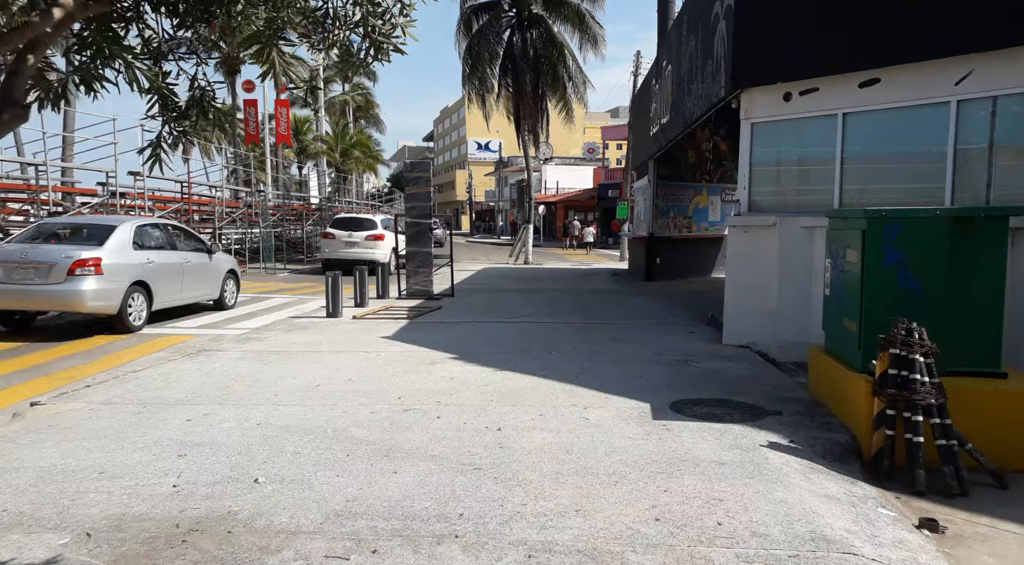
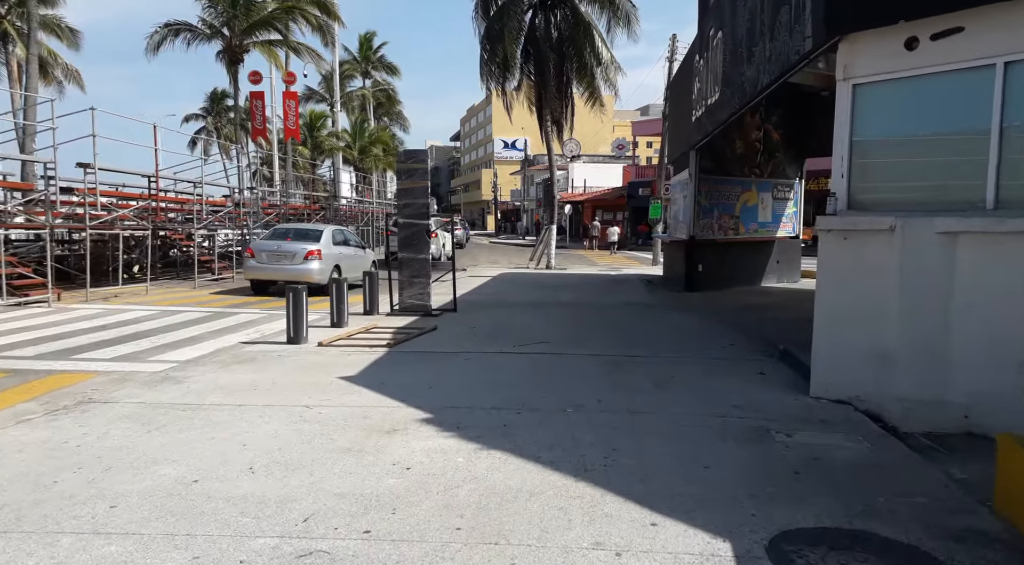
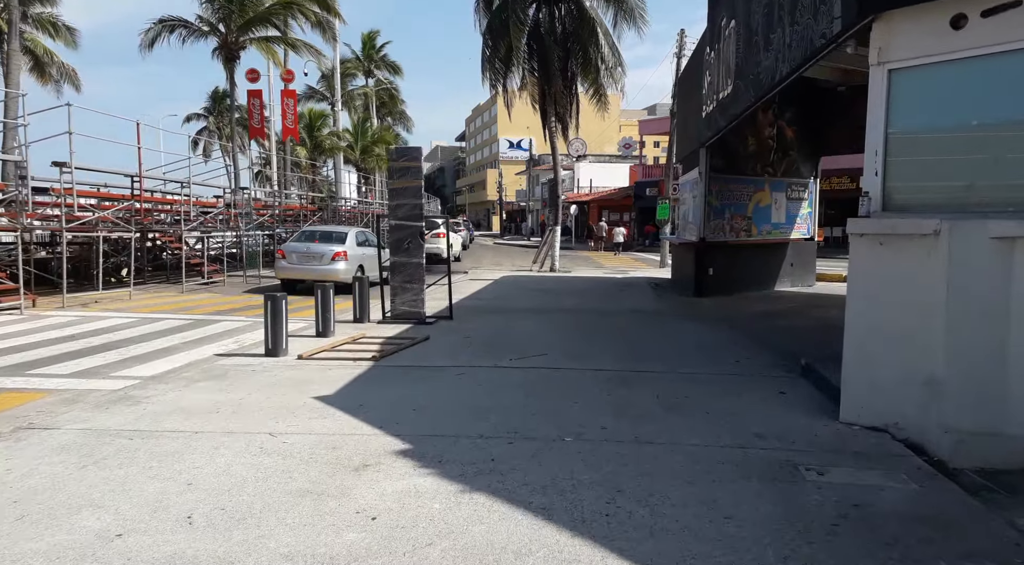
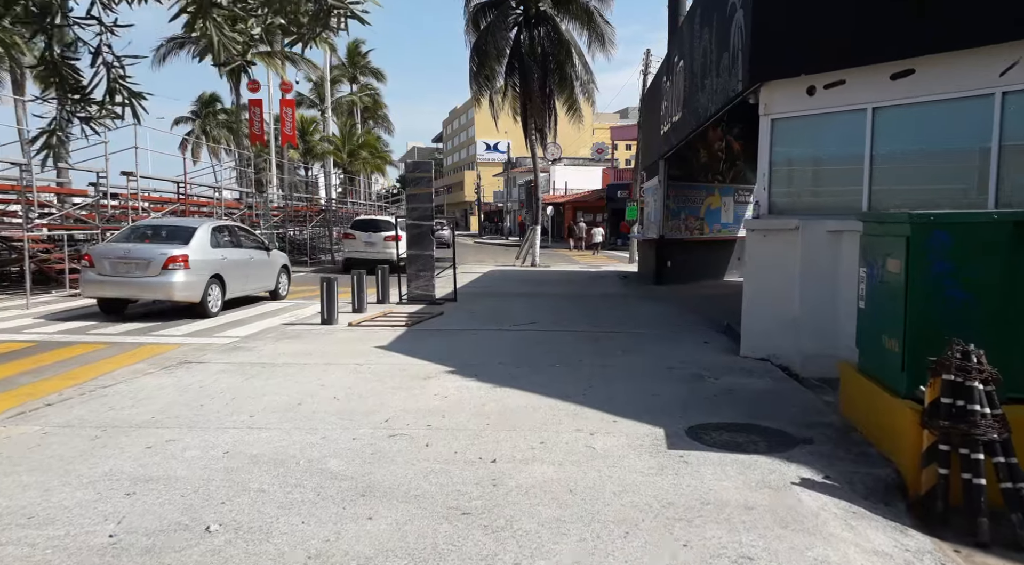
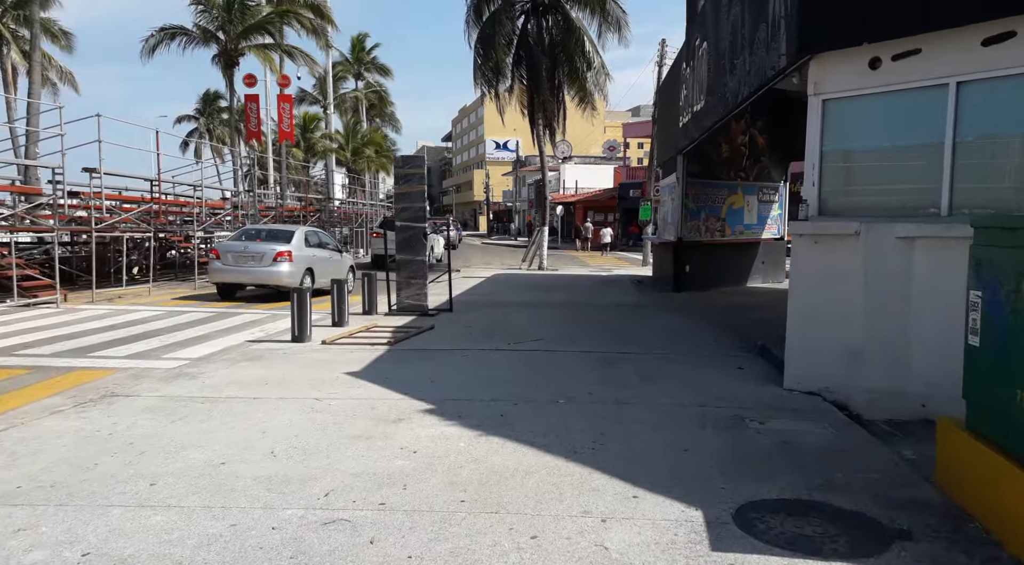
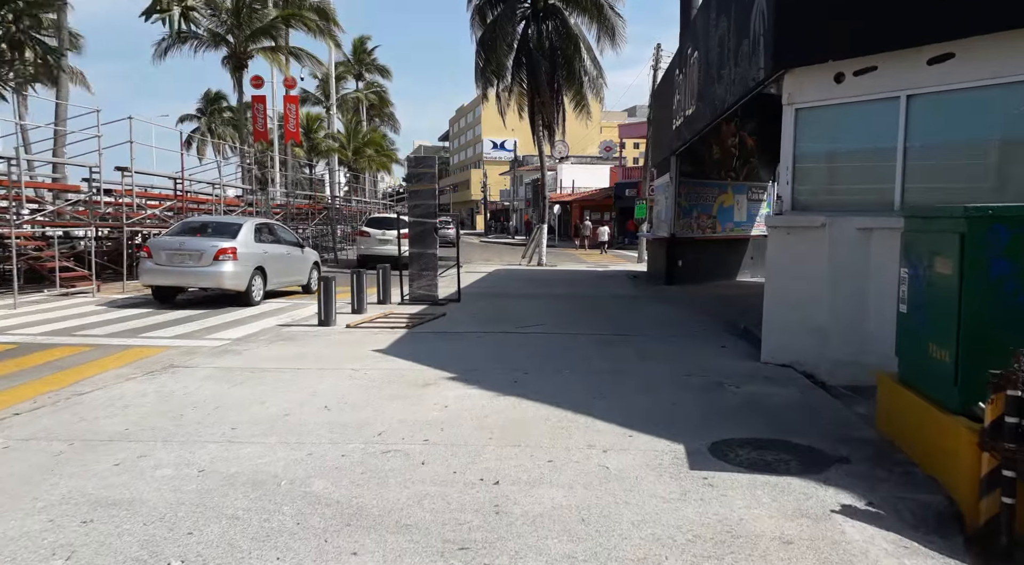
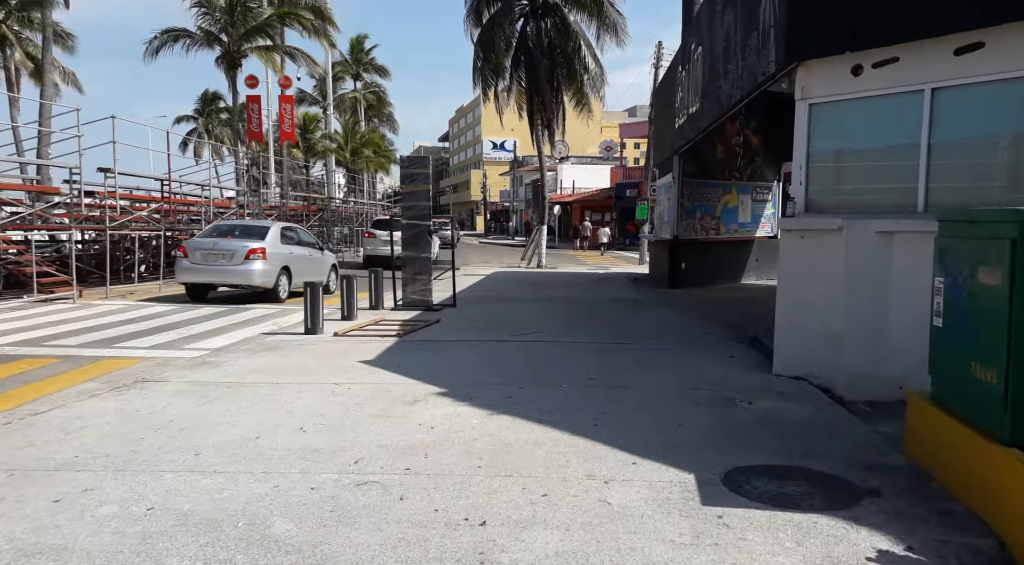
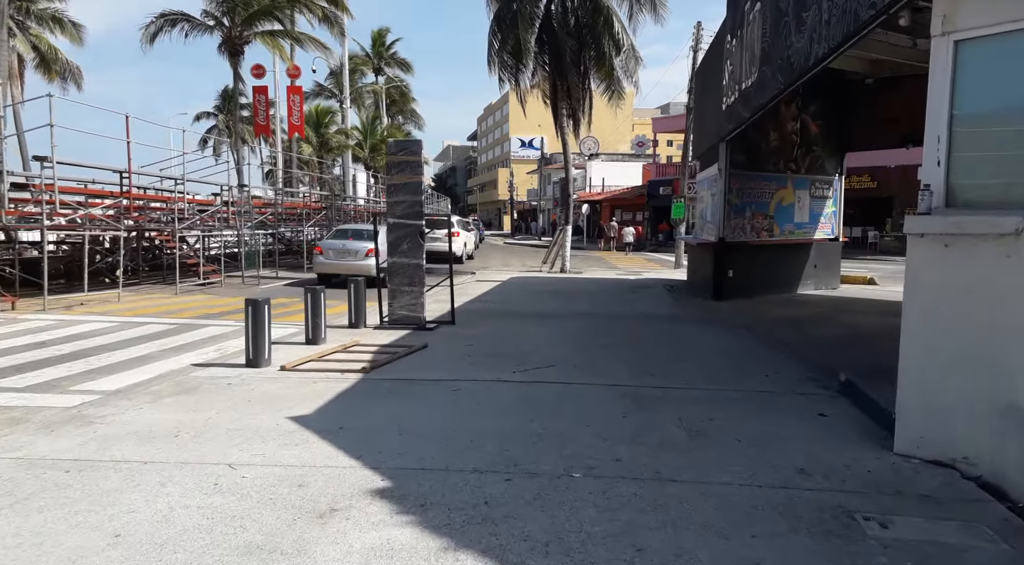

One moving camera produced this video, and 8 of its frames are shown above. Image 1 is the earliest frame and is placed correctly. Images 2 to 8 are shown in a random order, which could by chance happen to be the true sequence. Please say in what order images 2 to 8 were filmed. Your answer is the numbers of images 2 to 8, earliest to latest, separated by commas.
4, 6, 7, 5, 2, 3, 8
